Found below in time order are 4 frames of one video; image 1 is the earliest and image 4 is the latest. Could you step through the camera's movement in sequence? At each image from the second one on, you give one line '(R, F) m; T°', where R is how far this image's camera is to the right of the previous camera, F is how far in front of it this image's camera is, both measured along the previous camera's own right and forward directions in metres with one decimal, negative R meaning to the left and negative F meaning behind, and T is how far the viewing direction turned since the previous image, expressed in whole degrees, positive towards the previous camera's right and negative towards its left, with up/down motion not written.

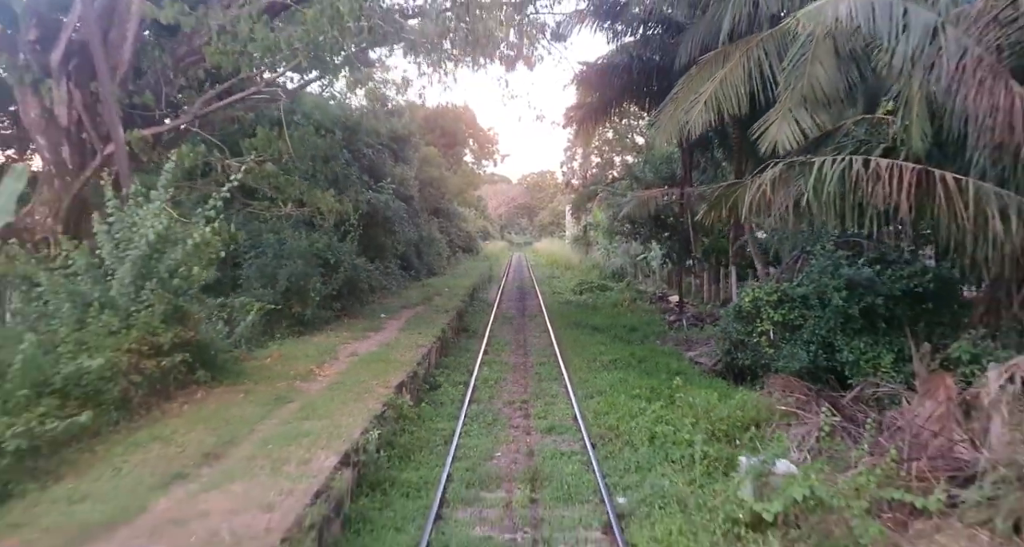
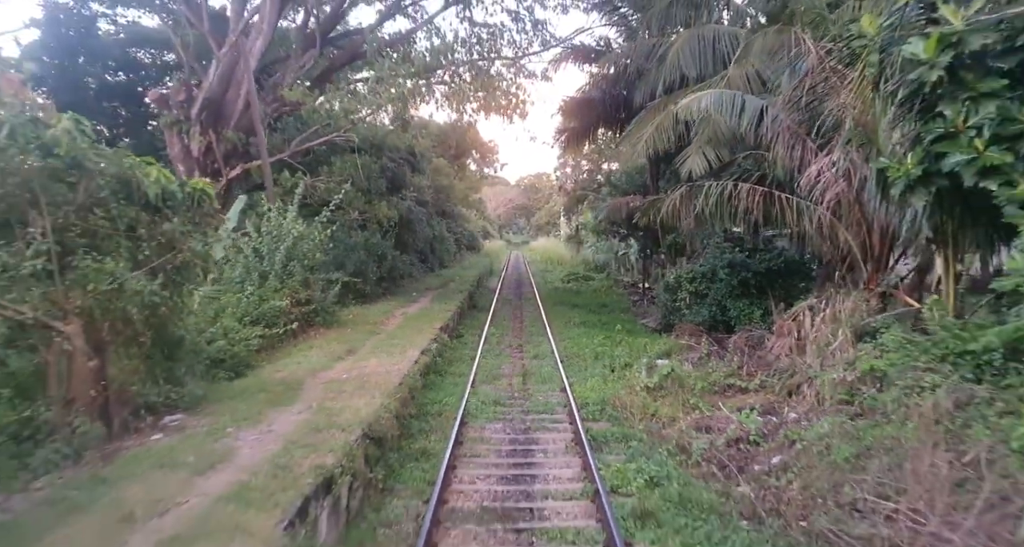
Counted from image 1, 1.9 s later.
(0.0, -3.6) m; 0°
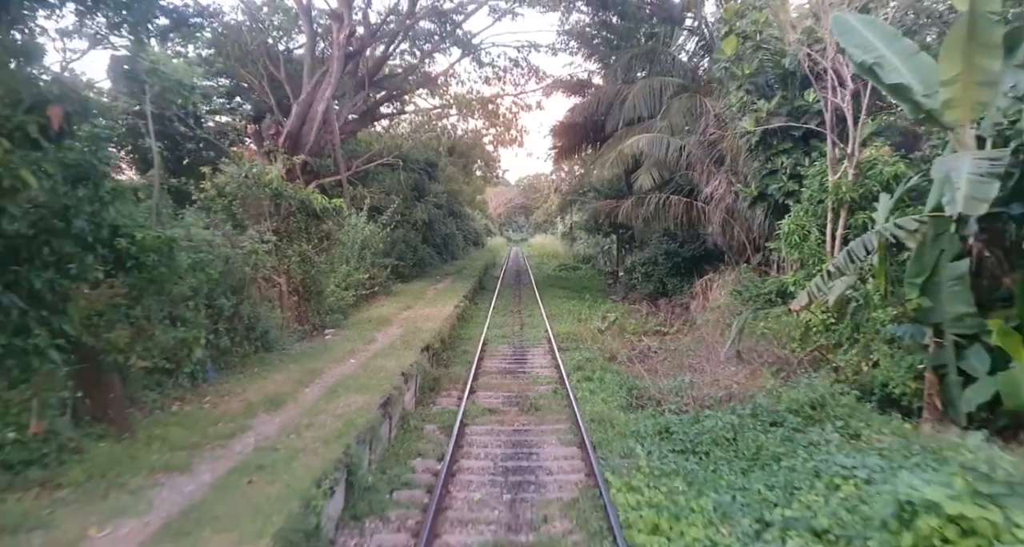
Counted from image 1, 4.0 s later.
(0.0, -4.3) m; 0°
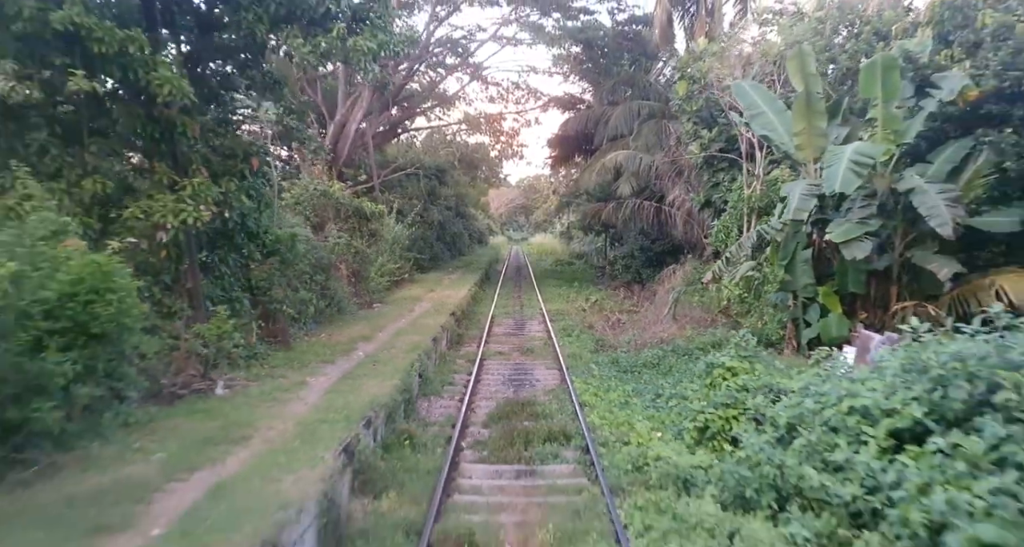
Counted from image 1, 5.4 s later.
(0.0, -3.0) m; 0°
